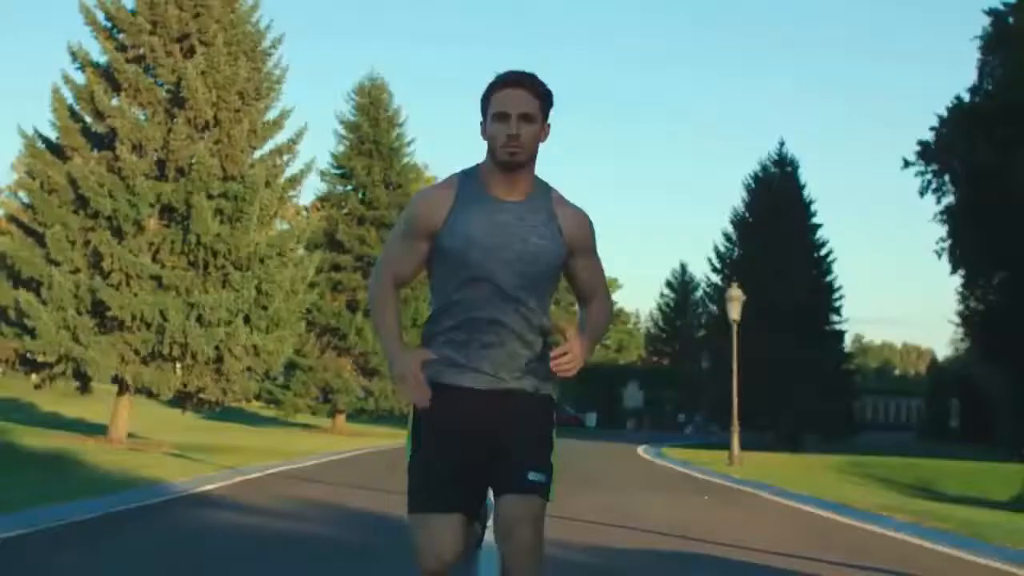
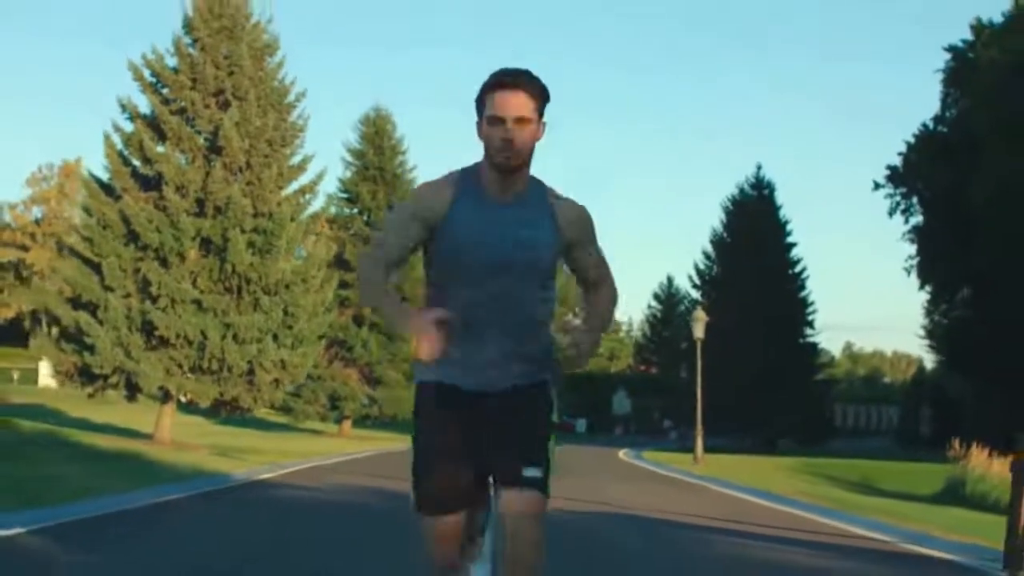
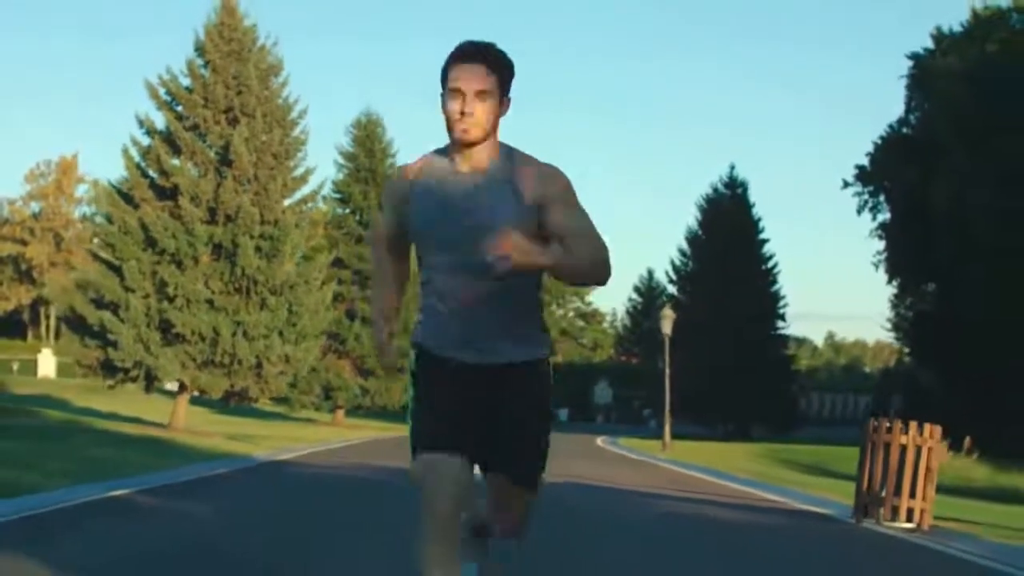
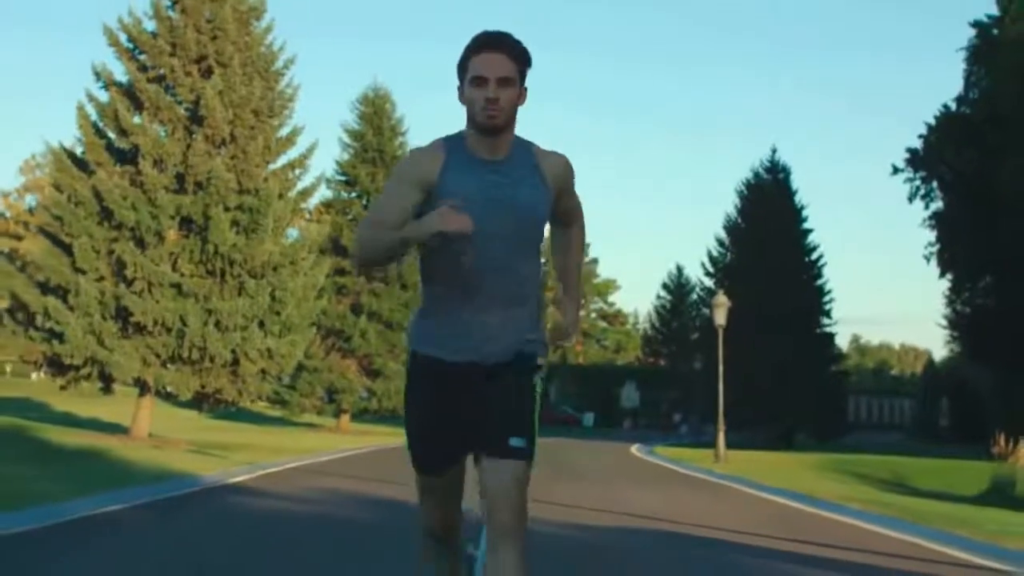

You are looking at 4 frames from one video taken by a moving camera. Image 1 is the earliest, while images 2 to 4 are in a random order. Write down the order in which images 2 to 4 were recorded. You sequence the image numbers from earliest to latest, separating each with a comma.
4, 2, 3
